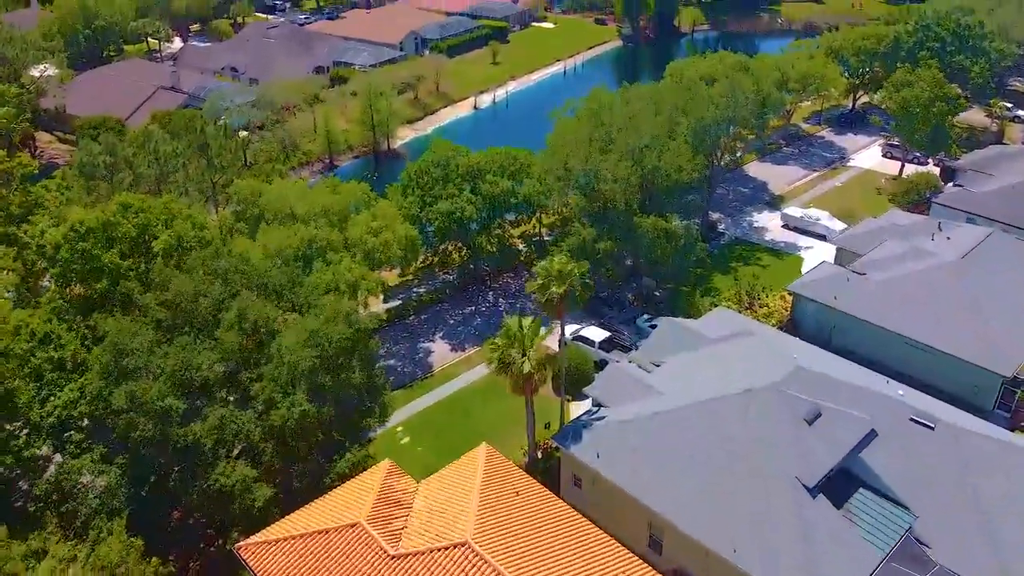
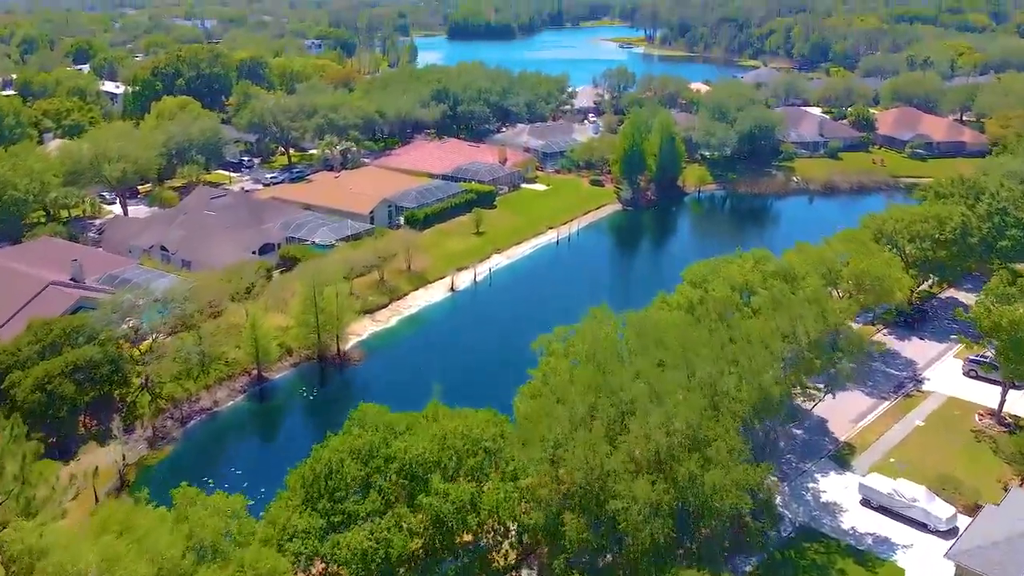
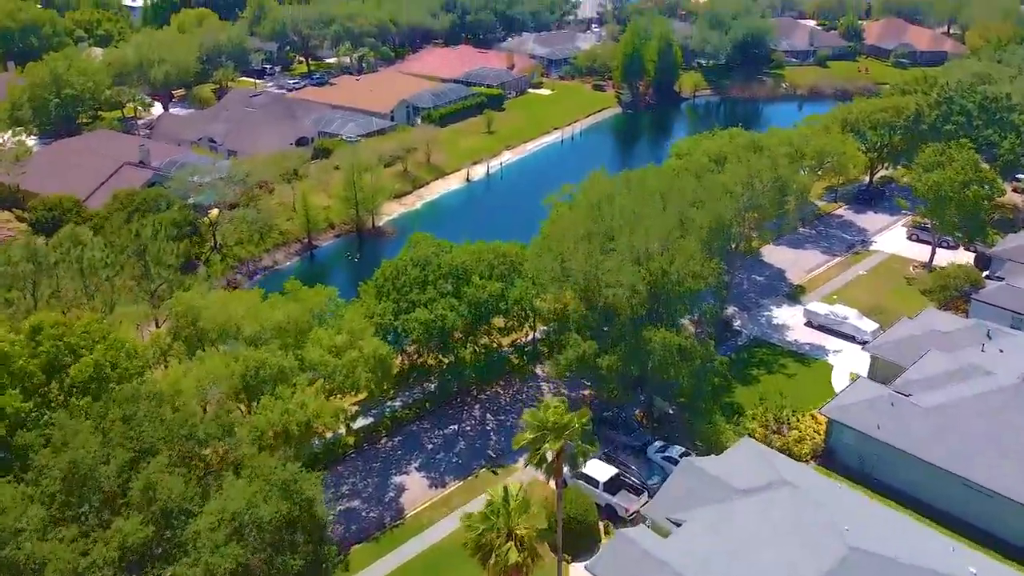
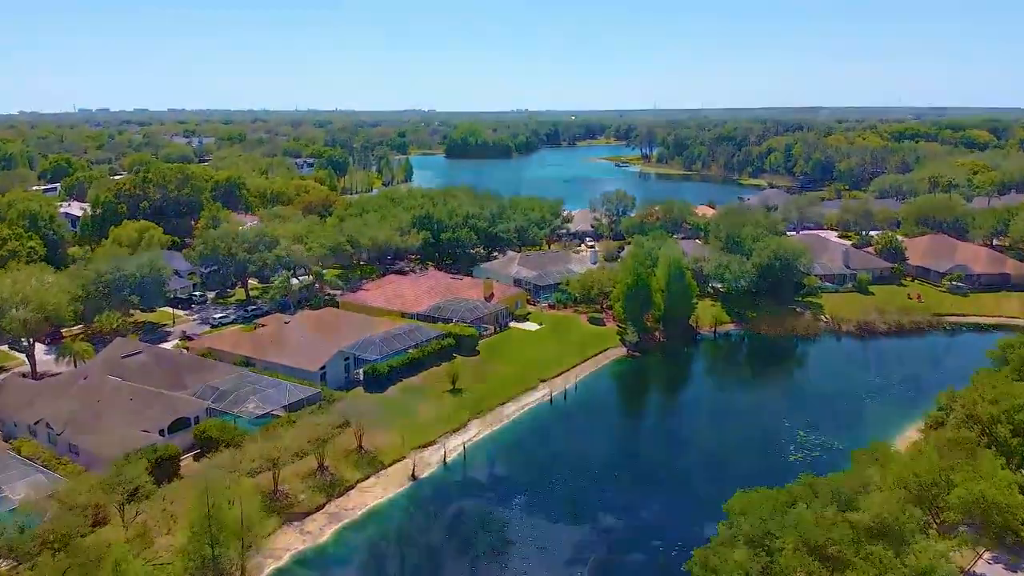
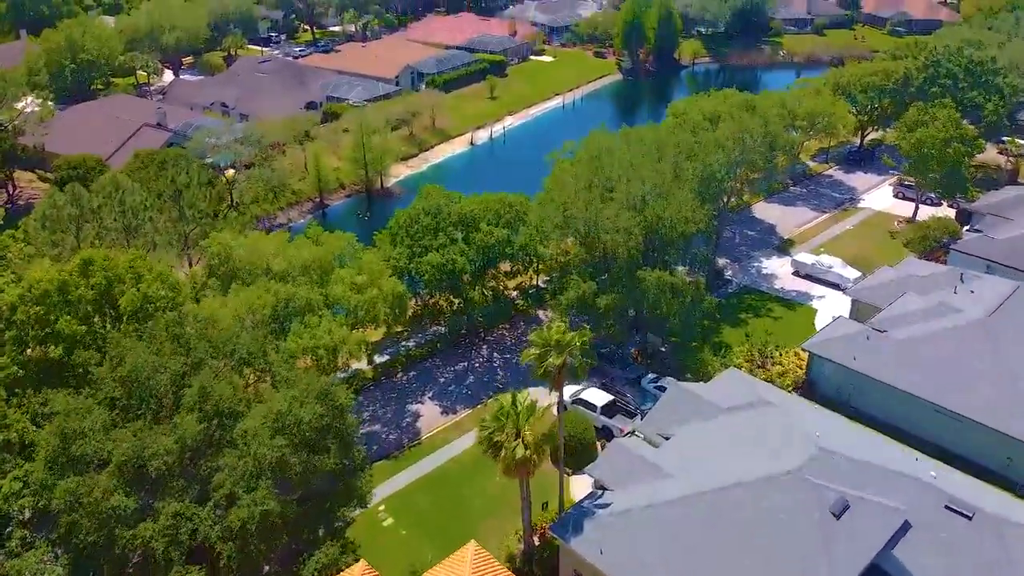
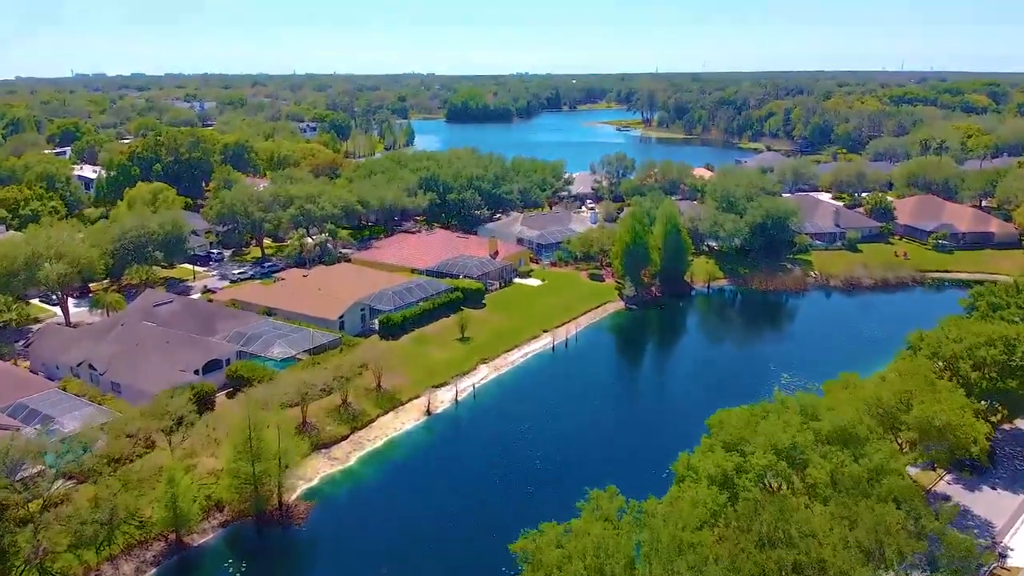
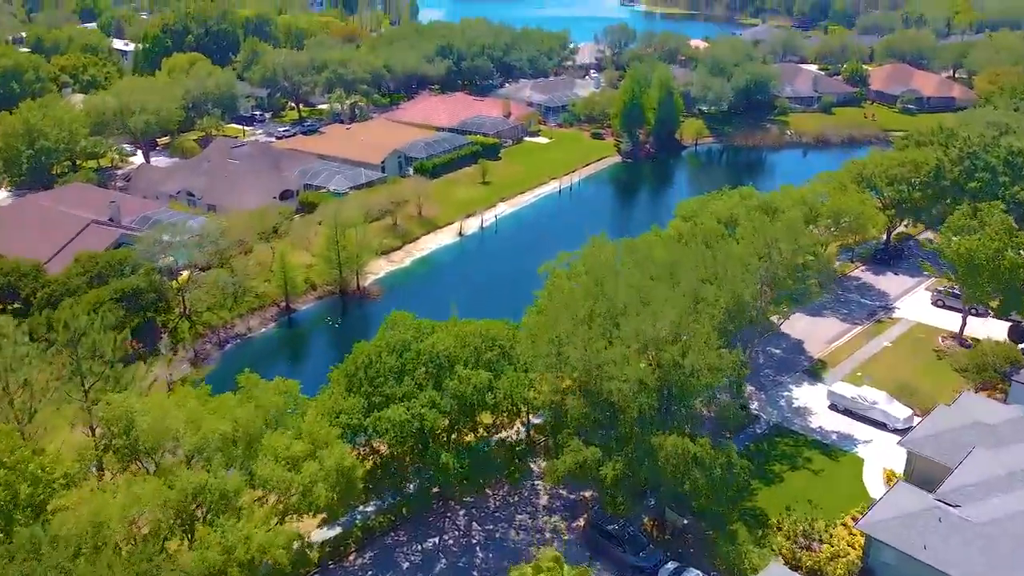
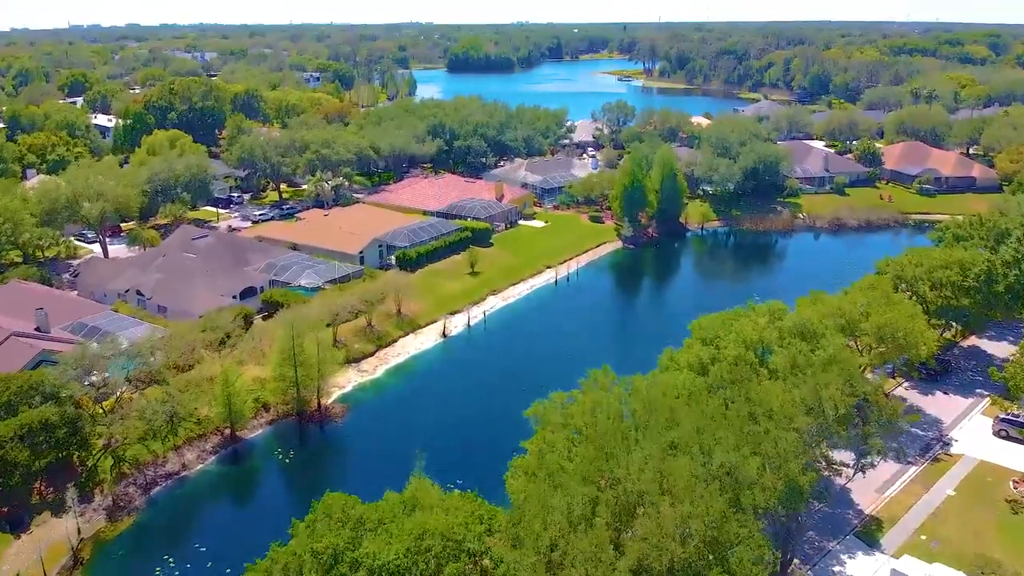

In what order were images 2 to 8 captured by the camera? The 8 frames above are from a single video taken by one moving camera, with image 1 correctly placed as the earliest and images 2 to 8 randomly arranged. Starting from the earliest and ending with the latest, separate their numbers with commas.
5, 3, 7, 2, 8, 6, 4
